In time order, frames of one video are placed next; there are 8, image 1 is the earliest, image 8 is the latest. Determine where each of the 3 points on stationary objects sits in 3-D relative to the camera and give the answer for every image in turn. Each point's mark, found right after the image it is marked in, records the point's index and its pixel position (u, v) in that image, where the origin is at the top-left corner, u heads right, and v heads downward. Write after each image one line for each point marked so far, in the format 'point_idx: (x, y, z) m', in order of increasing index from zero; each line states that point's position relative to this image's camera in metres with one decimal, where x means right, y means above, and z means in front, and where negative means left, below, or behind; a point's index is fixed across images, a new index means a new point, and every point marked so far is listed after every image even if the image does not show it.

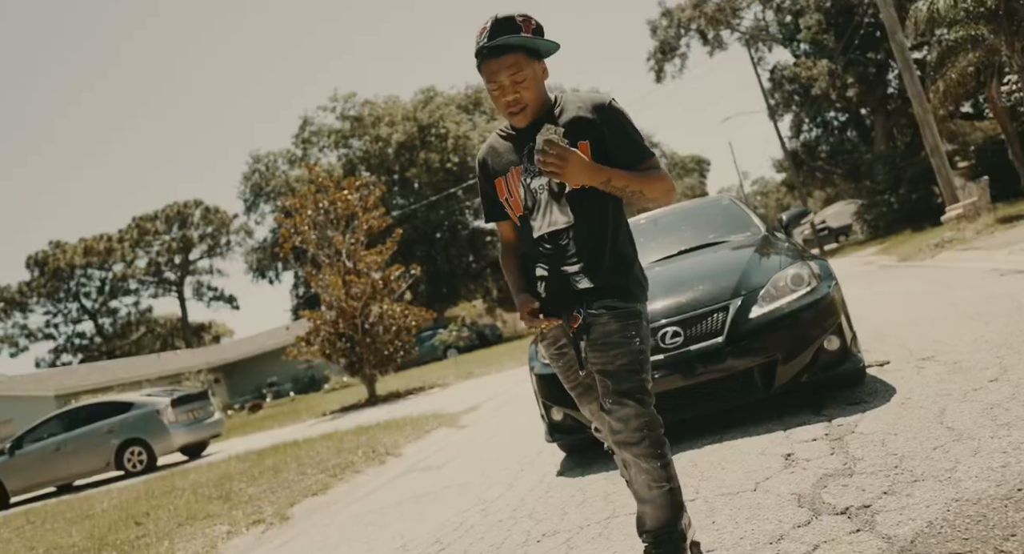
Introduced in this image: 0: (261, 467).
0: (-2.9, -2.2, +9.2) m
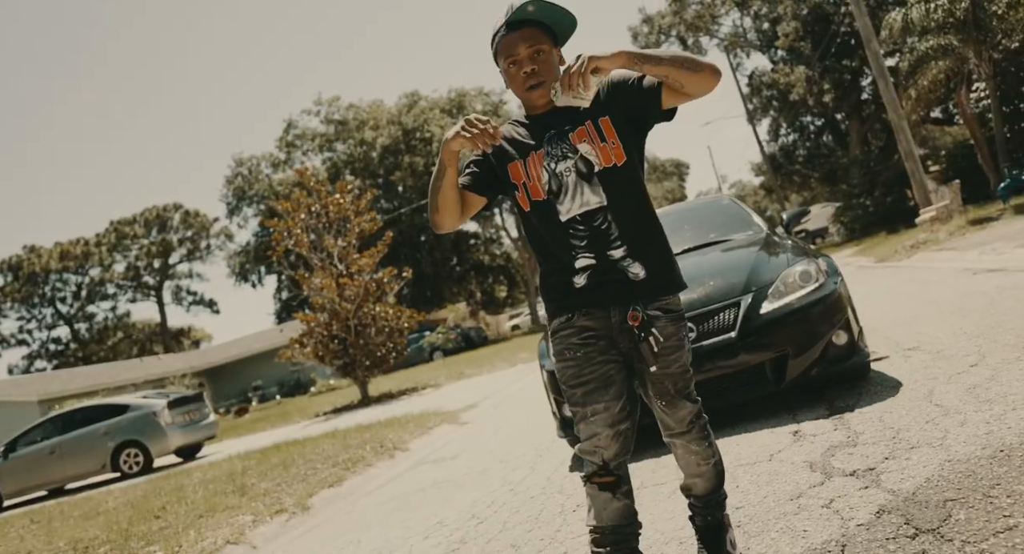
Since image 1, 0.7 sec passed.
0: (-2.9, -2.2, +9.4) m
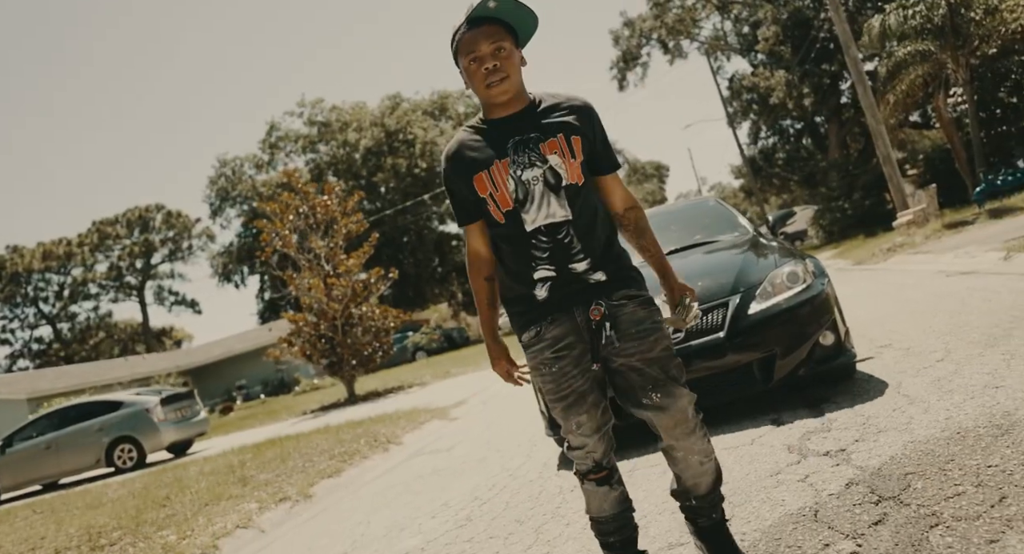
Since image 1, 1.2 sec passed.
0: (-3.0, -2.2, +9.6) m
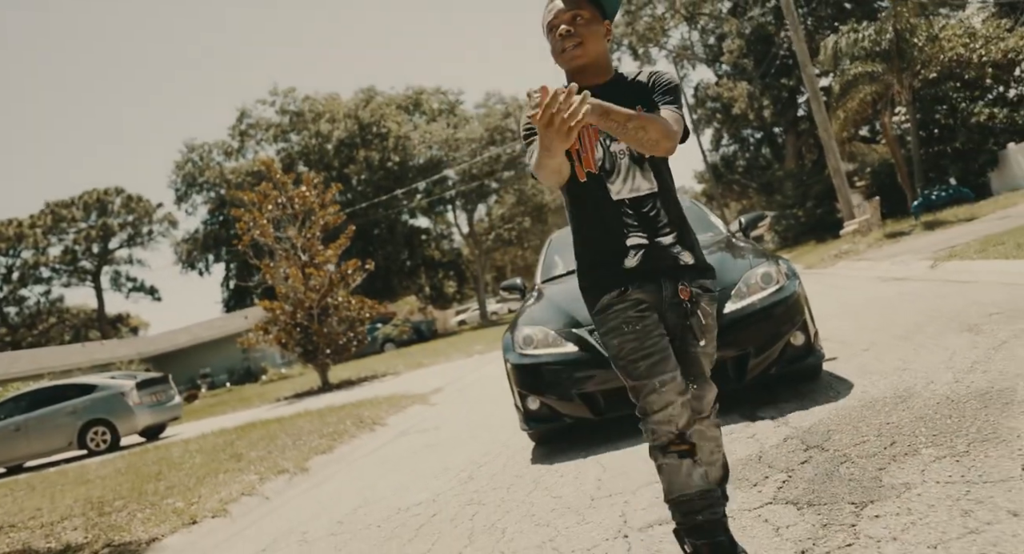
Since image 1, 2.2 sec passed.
0: (-3.4, -2.1, +10.2) m
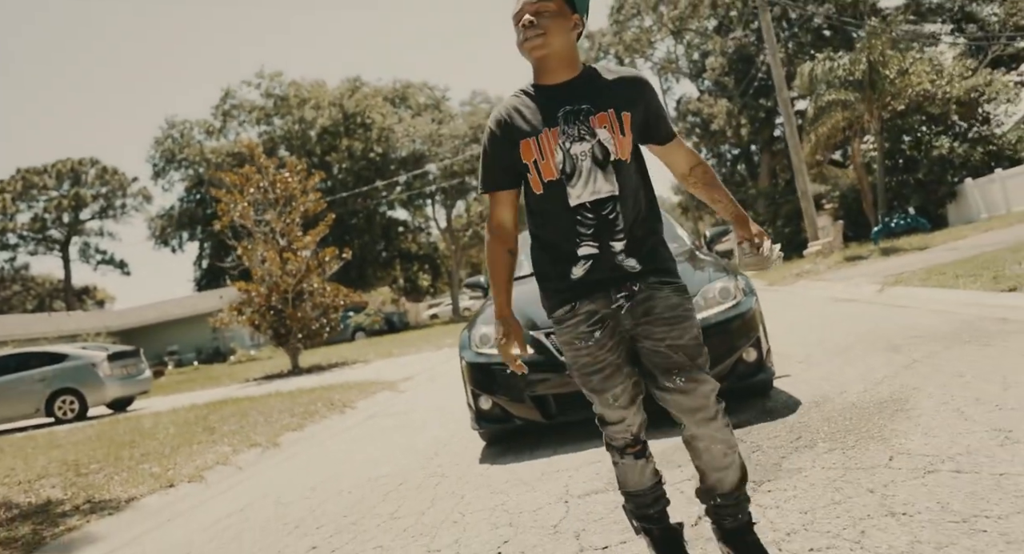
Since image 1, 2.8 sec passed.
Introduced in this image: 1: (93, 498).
0: (-3.8, -1.8, +10.5) m
1: (-3.2, -1.7, +6.0) m
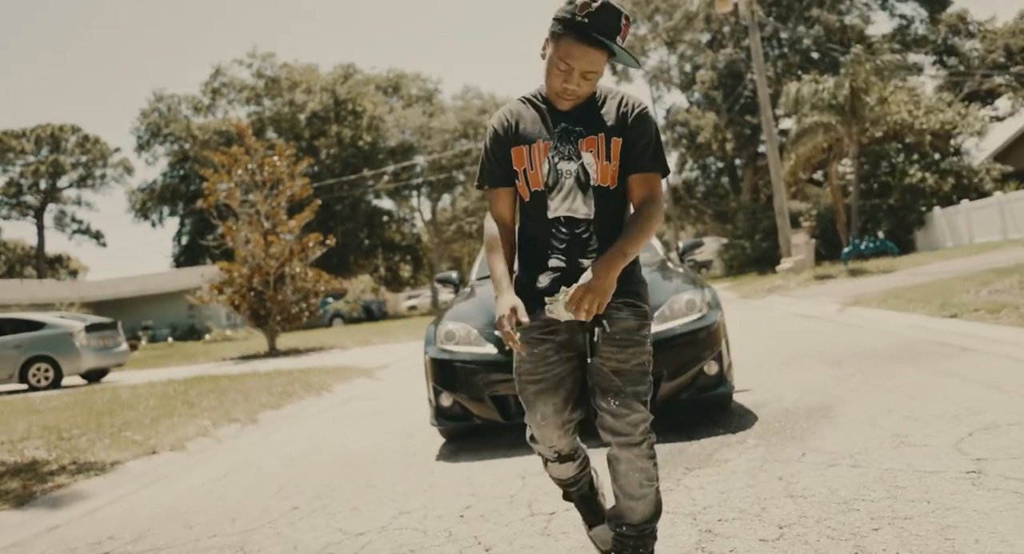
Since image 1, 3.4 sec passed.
0: (-4.2, -1.5, +10.8) m
1: (-3.4, -1.5, +6.3) m
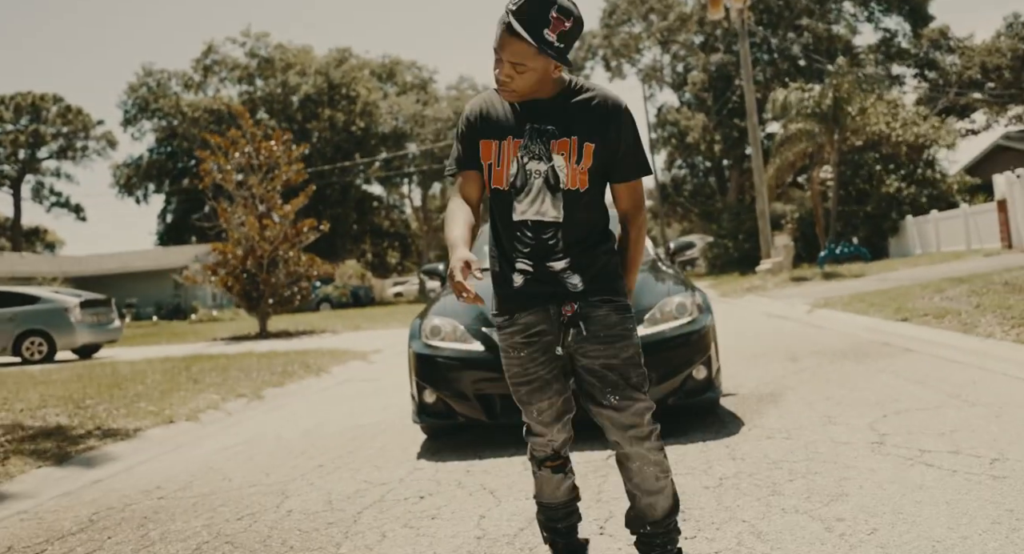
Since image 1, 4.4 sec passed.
0: (-4.4, -1.3, +11.3) m
1: (-3.5, -1.3, +6.8) m
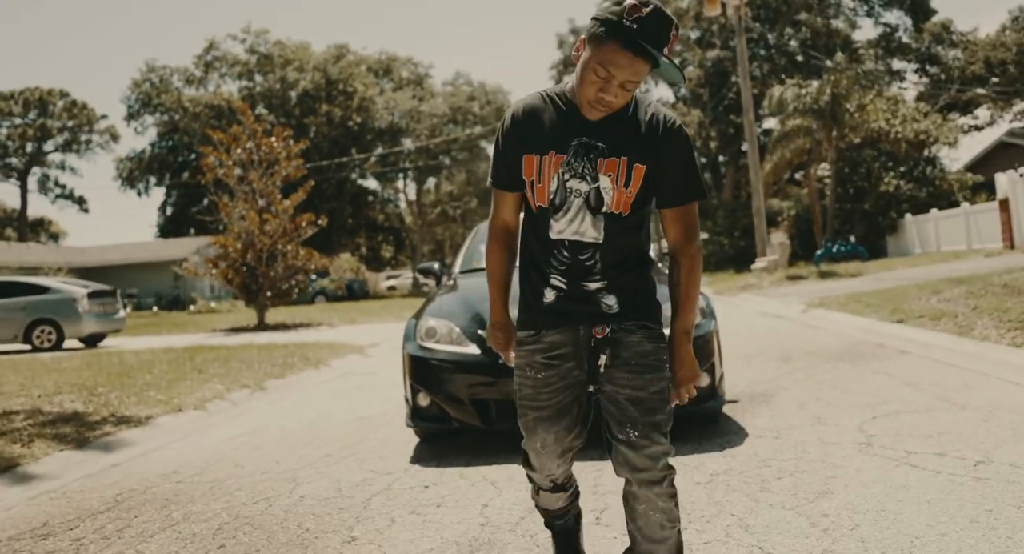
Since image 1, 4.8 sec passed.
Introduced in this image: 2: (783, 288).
0: (-4.5, -1.2, +11.4) m
1: (-3.6, -1.2, +6.9) m
2: (+5.4, -0.2, +15.7) m
